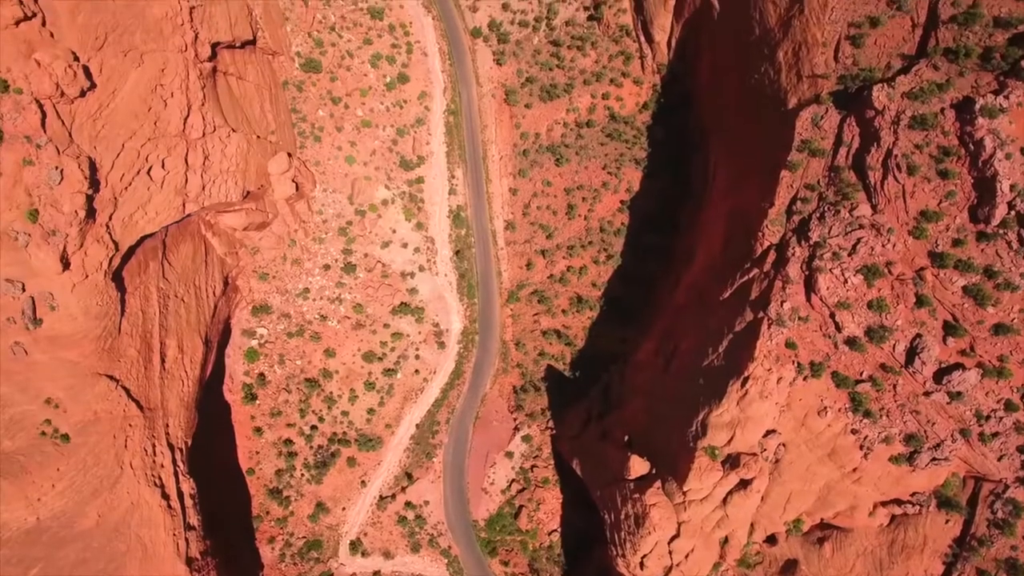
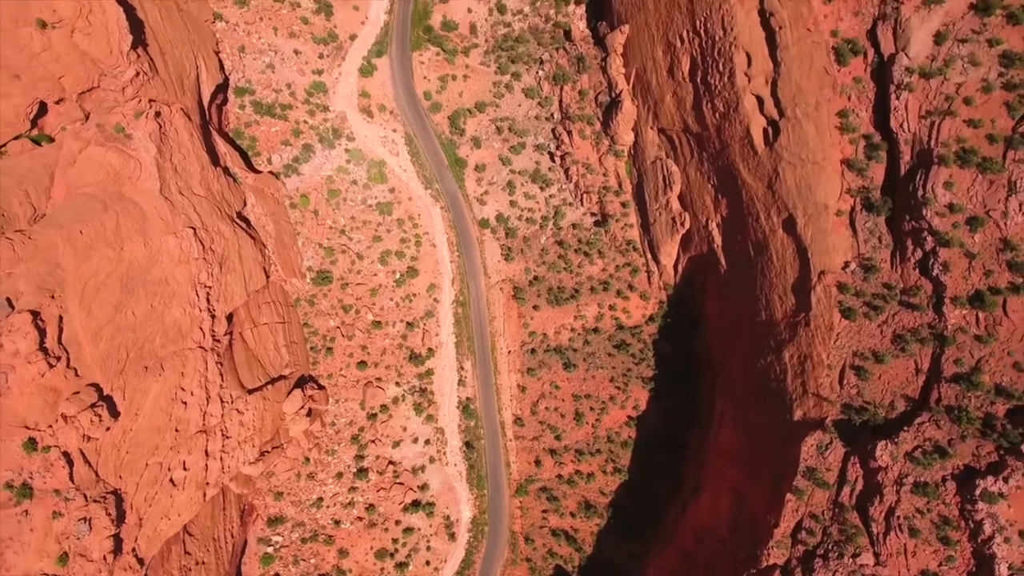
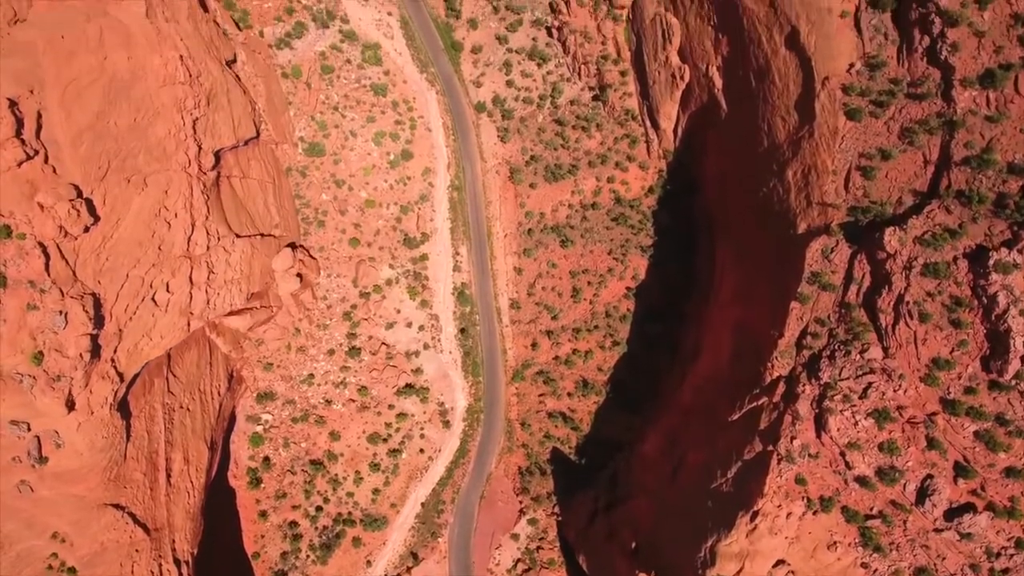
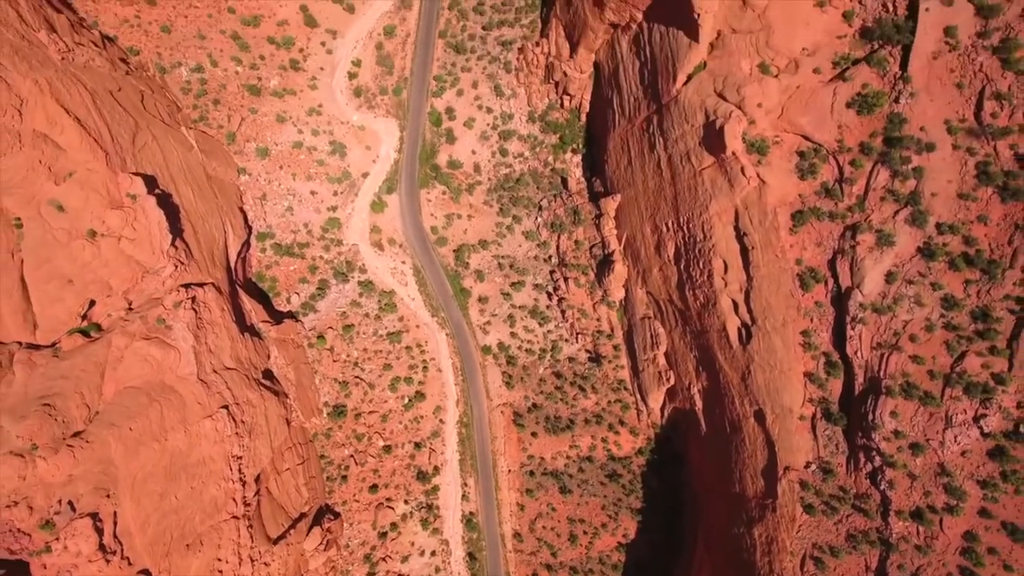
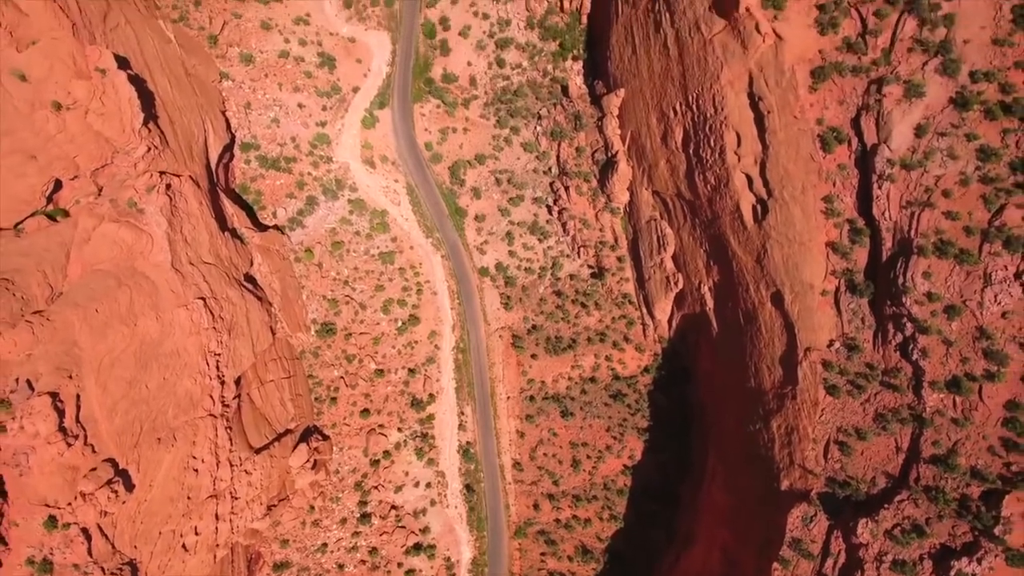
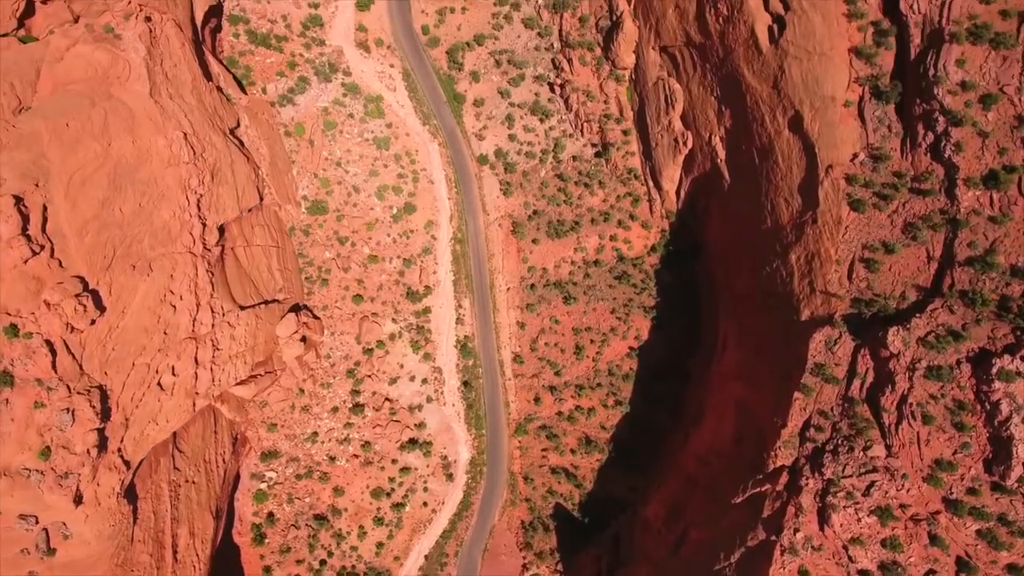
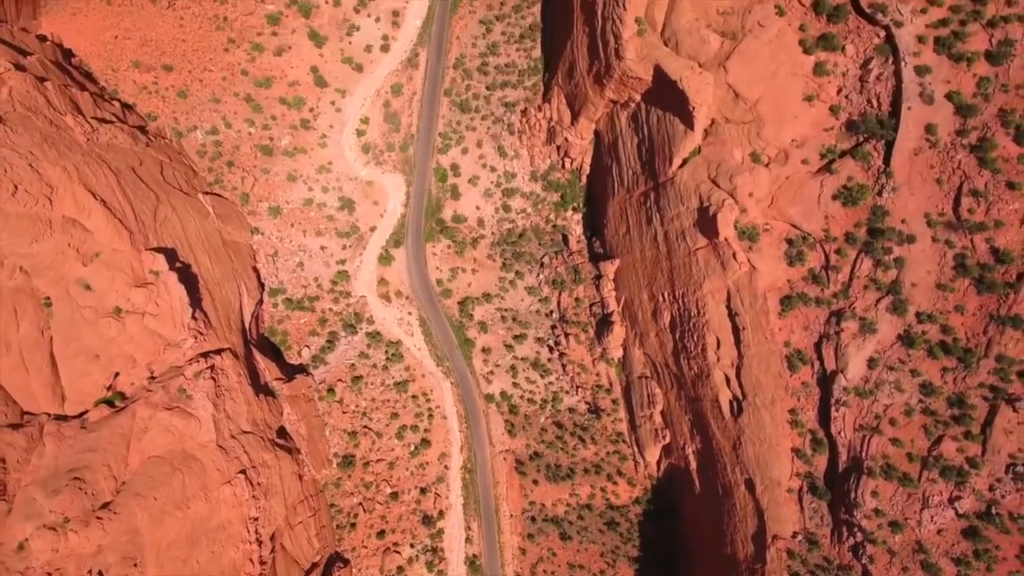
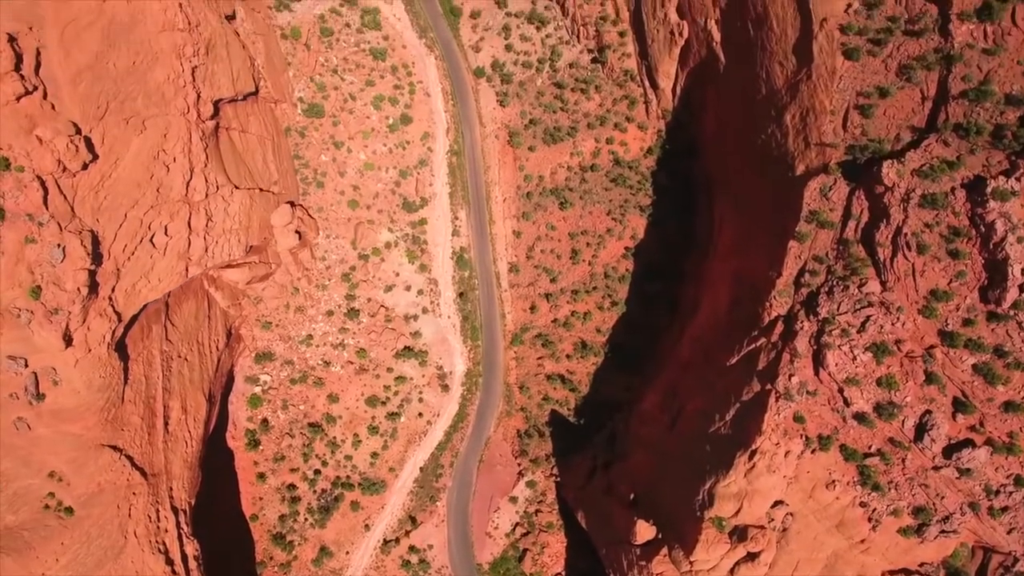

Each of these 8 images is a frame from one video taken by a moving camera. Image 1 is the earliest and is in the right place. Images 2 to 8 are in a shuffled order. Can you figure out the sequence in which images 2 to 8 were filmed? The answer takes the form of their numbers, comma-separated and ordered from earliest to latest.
8, 3, 6, 2, 5, 4, 7
